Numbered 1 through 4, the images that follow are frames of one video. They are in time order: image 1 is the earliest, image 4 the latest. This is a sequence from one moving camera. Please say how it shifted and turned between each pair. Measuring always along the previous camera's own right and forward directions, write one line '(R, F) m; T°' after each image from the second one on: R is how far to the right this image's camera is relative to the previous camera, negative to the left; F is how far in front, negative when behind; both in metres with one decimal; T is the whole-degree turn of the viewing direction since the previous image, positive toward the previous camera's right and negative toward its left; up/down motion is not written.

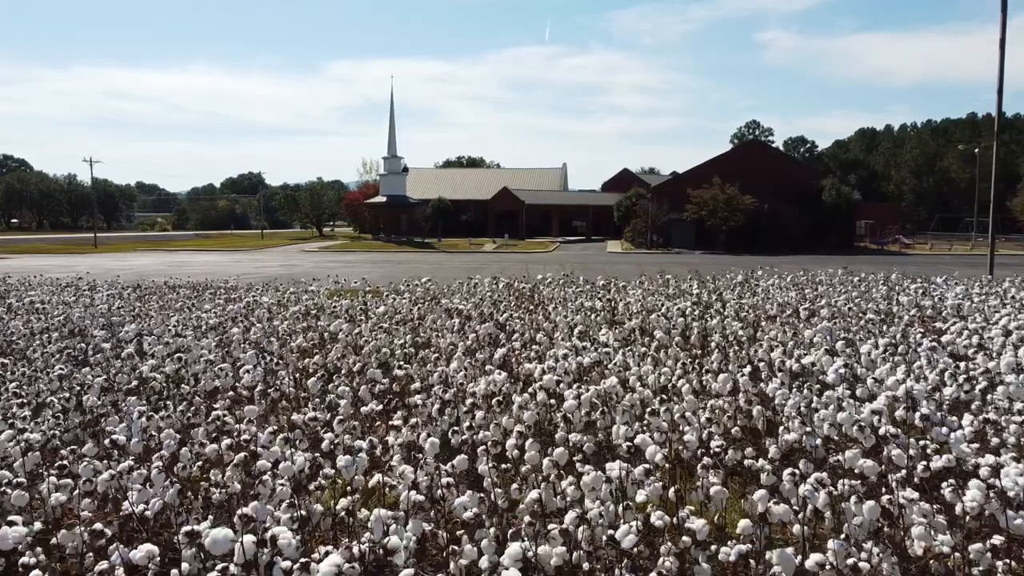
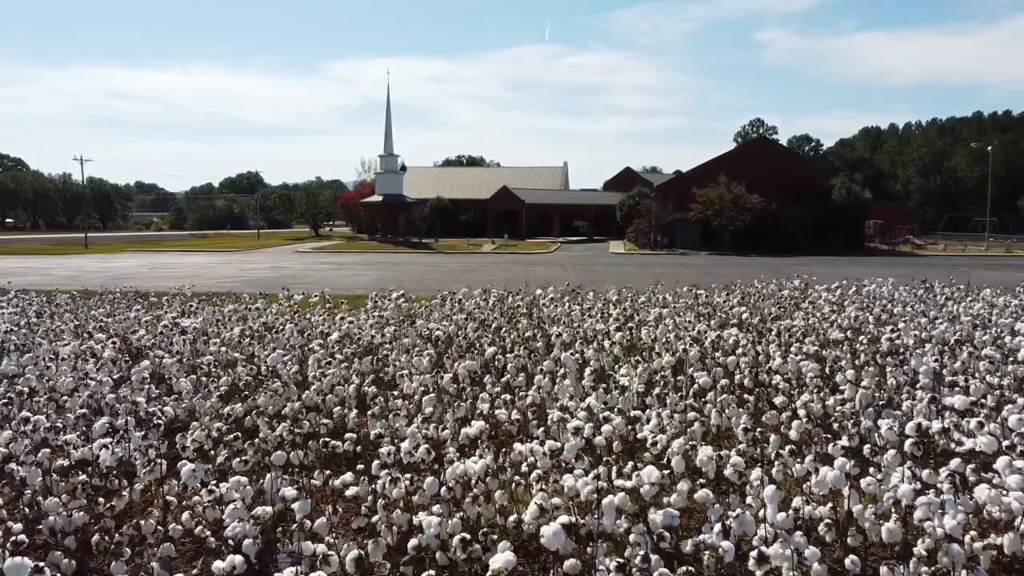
(+0.4, +2.1) m; 0°
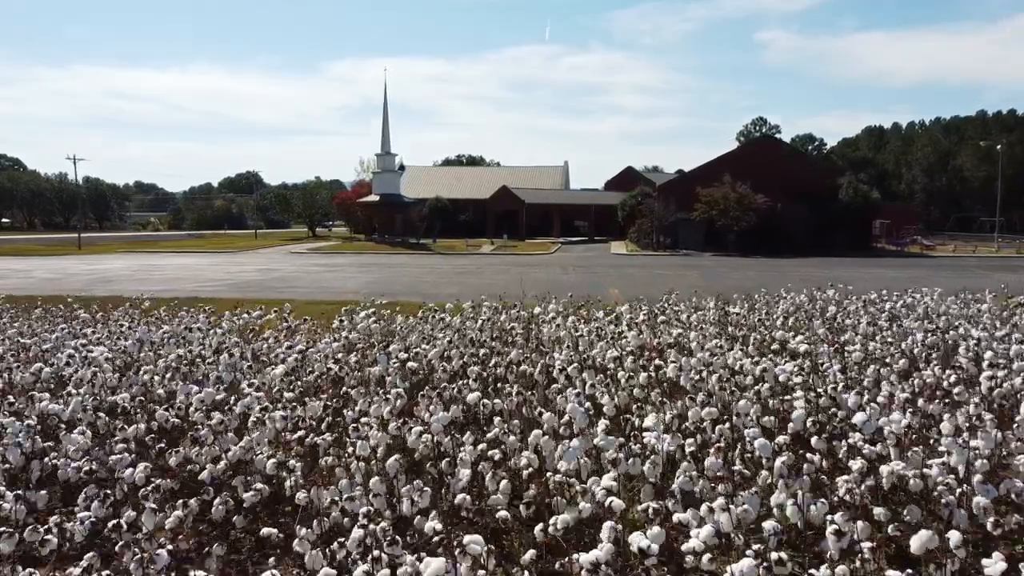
(+0.3, +1.5) m; 0°
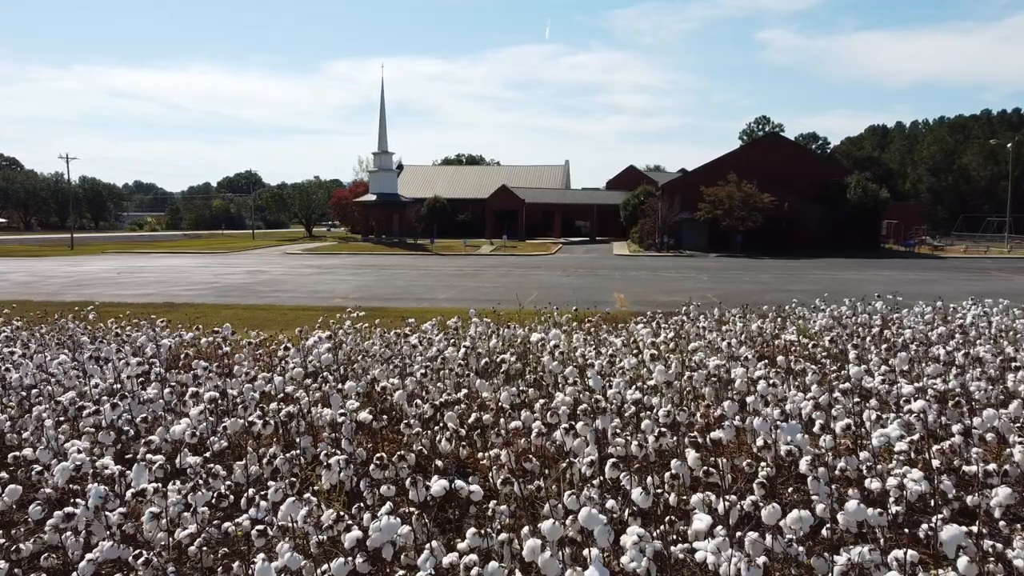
(+0.3, +1.6) m; 0°
